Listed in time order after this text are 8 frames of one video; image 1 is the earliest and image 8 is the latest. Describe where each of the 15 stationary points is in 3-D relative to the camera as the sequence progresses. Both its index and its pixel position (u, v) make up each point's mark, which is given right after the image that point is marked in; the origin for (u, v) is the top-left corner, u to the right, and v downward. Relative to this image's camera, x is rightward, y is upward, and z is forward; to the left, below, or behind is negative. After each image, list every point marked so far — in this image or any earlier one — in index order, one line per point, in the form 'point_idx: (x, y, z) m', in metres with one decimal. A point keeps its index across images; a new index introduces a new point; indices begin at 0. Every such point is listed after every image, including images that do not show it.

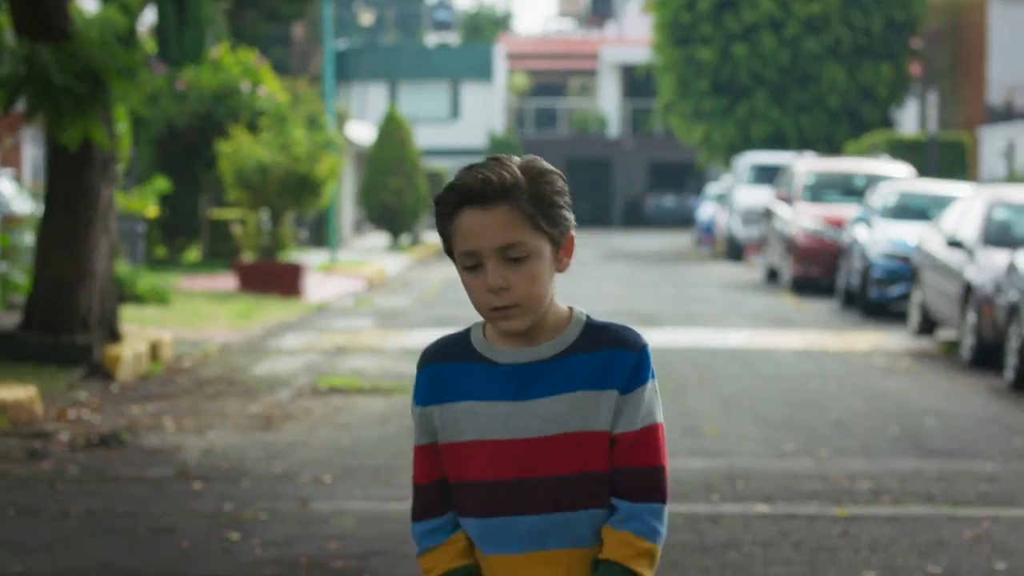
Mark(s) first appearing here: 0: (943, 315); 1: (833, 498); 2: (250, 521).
0: (+4.2, -0.3, +16.6) m
1: (+1.6, -1.0, +8.3) m
2: (-1.2, -1.0, +7.7) m
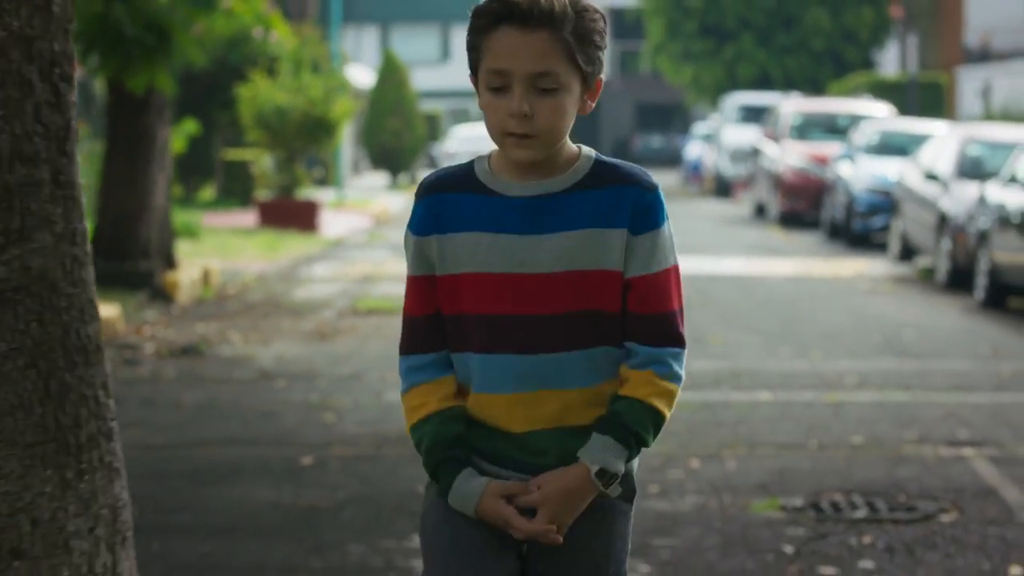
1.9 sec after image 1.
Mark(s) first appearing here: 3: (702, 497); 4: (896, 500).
0: (+4.3, +0.5, +18.1) m
1: (+1.8, -0.6, +9.9) m
2: (-0.9, -0.6, +9.2) m
3: (+0.8, -0.8, +6.9) m
4: (+1.5, -0.8, +6.8) m
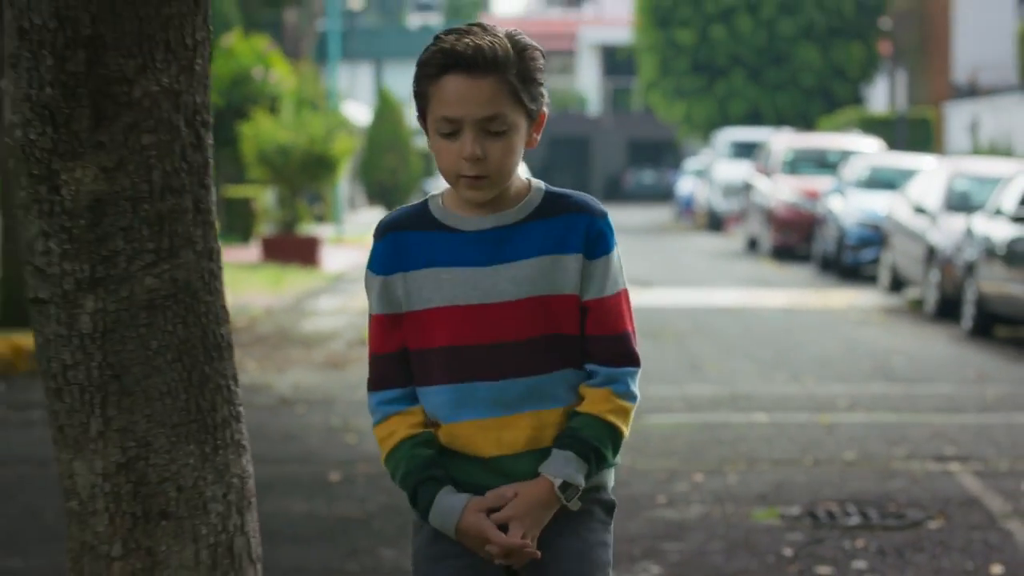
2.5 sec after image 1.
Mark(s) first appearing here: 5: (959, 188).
0: (+4.3, +0.1, +18.7) m
1: (+1.9, -0.7, +10.4) m
2: (-0.9, -0.8, +9.7) m
3: (+0.8, -0.9, +7.4) m
4: (+1.6, -0.9, +7.3) m
5: (+4.6, +1.0, +17.6) m
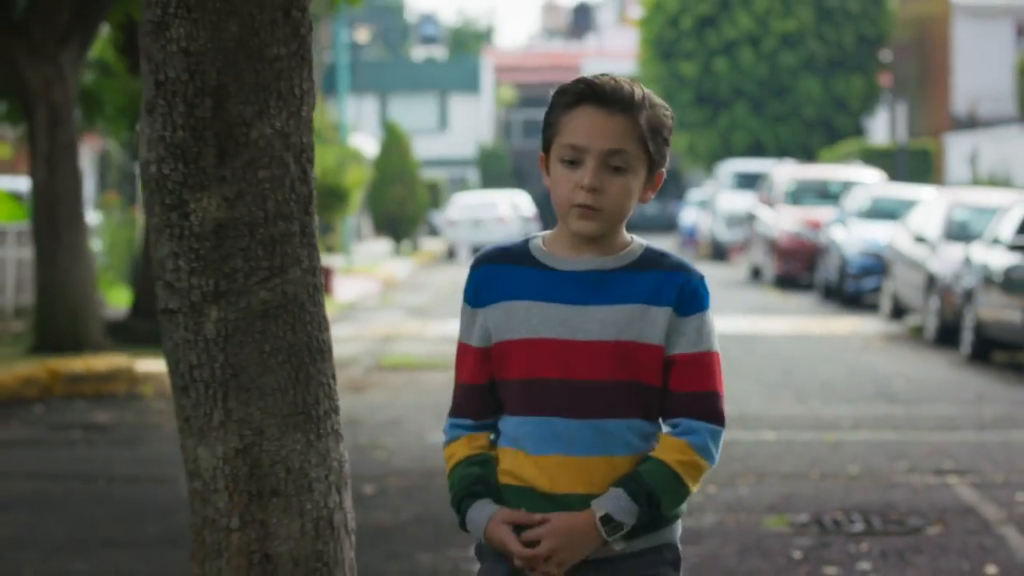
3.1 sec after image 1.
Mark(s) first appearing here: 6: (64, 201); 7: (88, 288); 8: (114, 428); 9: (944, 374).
0: (+4.5, -0.2, +19.2) m
1: (+2.0, -0.9, +10.9) m
2: (-0.8, -0.9, +10.2) m
3: (+0.9, -1.0, +7.9) m
4: (+1.7, -1.0, +7.8) m
5: (+4.7, +0.7, +18.1) m
6: (-3.6, +0.7, +13.7) m
7: (-3.4, 0.0, +13.9) m
8: (-2.6, -0.9, +11.4) m
9: (+3.8, -0.7, +15.0) m
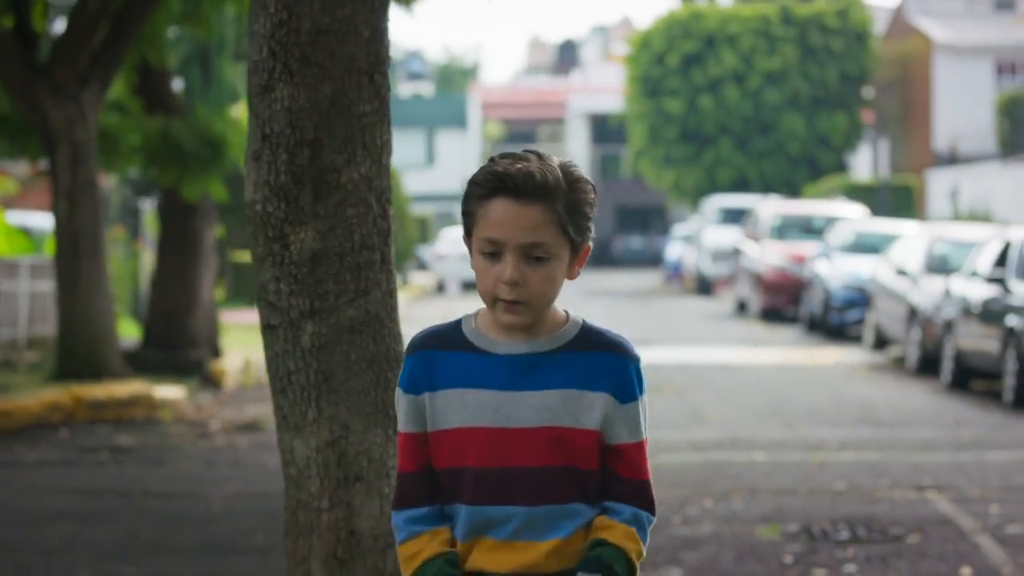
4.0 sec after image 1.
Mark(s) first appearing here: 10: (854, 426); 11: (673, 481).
0: (+4.4, -0.5, +19.9) m
1: (+2.0, -1.1, +11.5) m
2: (-0.7, -1.1, +10.8) m
3: (+1.0, -1.2, +8.5) m
4: (+1.8, -1.2, +8.4) m
5: (+4.7, +0.4, +18.8) m
6: (-3.6, +0.4, +14.3) m
7: (-3.4, -0.3, +14.5) m
8: (-2.6, -1.1, +12.0) m
9: (+3.8, -1.0, +15.7) m
10: (+2.6, -1.0, +12.9) m
11: (+0.9, -1.1, +10.0) m
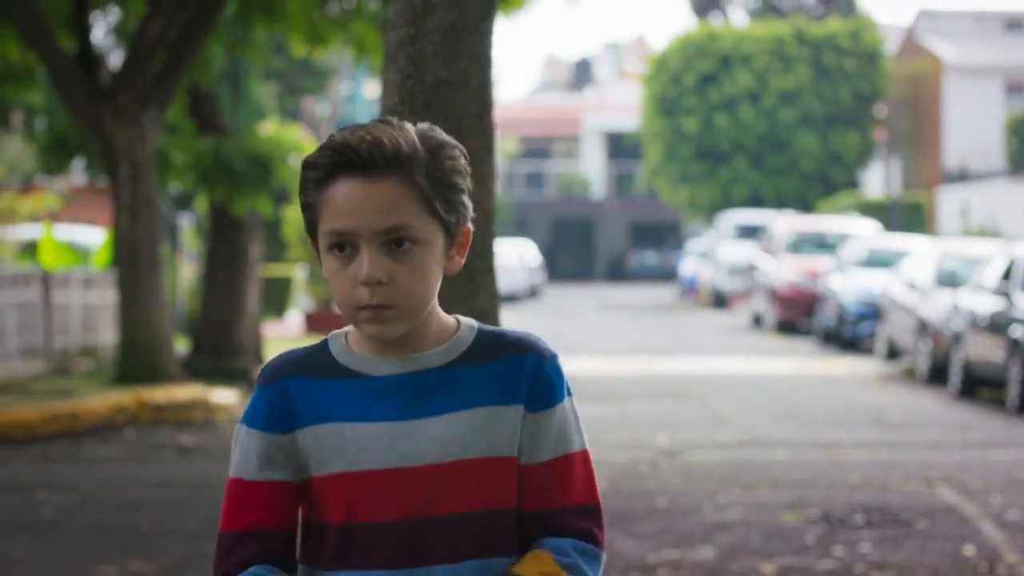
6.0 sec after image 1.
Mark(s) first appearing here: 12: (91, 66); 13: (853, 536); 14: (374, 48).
0: (+4.7, -0.7, +20.7) m
1: (+2.3, -1.2, +12.4) m
2: (-0.4, -1.2, +11.7) m
3: (+1.3, -1.2, +9.4) m
4: (+2.0, -1.2, +9.3) m
5: (+5.0, +0.2, +19.7) m
6: (-3.3, +0.4, +15.2) m
7: (-3.1, -0.4, +15.4) m
8: (-2.3, -1.2, +12.9) m
9: (+4.1, -1.1, +16.6) m
10: (+2.8, -1.1, +13.8) m
11: (+1.2, -1.2, +10.9) m
12: (-3.8, +2.0, +15.4) m
13: (+1.7, -1.3, +8.7) m
14: (-1.3, +2.3, +16.4) m
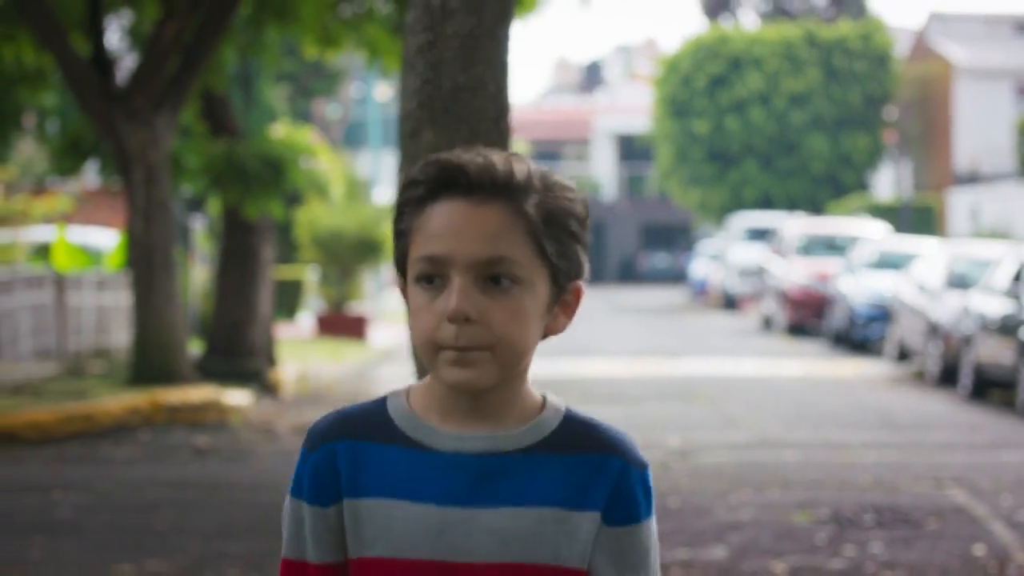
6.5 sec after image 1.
0: (+4.9, -0.7, +20.8) m
1: (+2.4, -1.2, +12.5) m
2: (-0.4, -1.2, +11.8) m
3: (+1.3, -1.2, +9.4) m
4: (+2.1, -1.2, +9.4) m
5: (+5.1, +0.2, +19.8) m
6: (-3.2, +0.3, +15.3) m
7: (-3.0, -0.4, +15.5) m
8: (-2.2, -1.2, +13.0) m
9: (+4.2, -1.2, +16.6) m
10: (+2.9, -1.1, +13.8) m
11: (+1.3, -1.2, +10.9) m
12: (-3.7, +2.0, +15.5) m
13: (+1.8, -1.3, +8.8) m
14: (-1.2, +2.3, +16.4) m
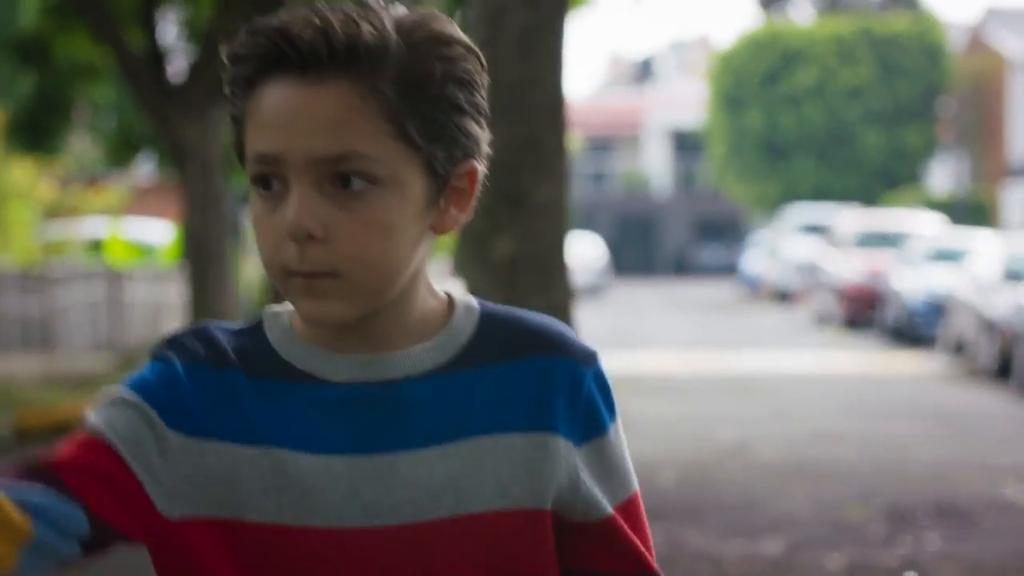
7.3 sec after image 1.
0: (+5.5, -0.7, +20.6) m
1: (+2.8, -1.1, +12.4) m
2: (0.0, -1.2, +11.8) m
3: (+1.6, -1.2, +9.4) m
4: (+2.4, -1.2, +9.3) m
5: (+5.7, +0.3, +19.6) m
6: (-2.7, +0.4, +15.4) m
7: (-2.5, -0.3, +15.6) m
8: (-1.8, -1.2, +13.0) m
9: (+4.7, -1.1, +16.5) m
10: (+3.4, -1.1, +13.8) m
11: (+1.6, -1.2, +10.9) m
12: (-3.2, +2.0, +15.6) m
13: (+2.1, -1.2, +8.7) m
14: (-0.7, +2.3, +16.5) m
